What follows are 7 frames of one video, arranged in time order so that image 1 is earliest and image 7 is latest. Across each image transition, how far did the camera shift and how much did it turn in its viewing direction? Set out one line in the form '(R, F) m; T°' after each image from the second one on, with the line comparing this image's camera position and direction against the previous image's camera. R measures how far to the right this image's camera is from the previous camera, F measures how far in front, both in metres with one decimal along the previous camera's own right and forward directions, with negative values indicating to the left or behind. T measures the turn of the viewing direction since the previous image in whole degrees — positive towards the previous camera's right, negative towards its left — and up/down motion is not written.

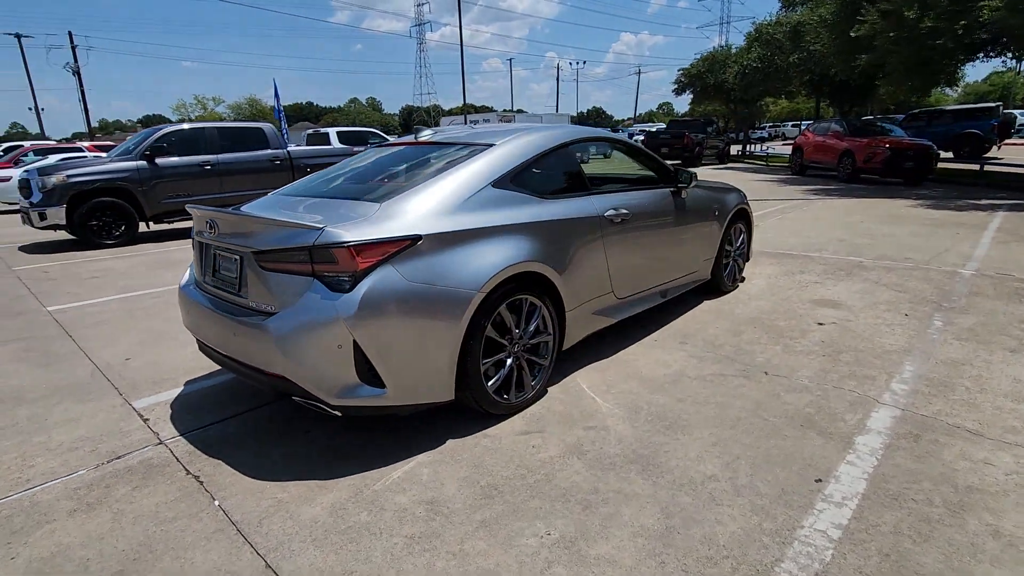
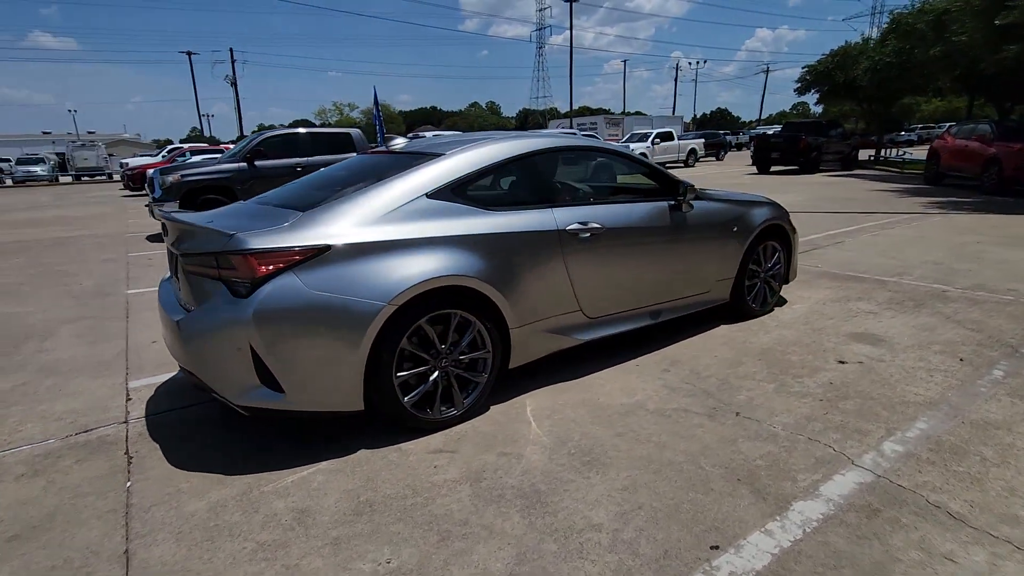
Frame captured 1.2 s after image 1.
(+1.1, +0.2) m; -12°
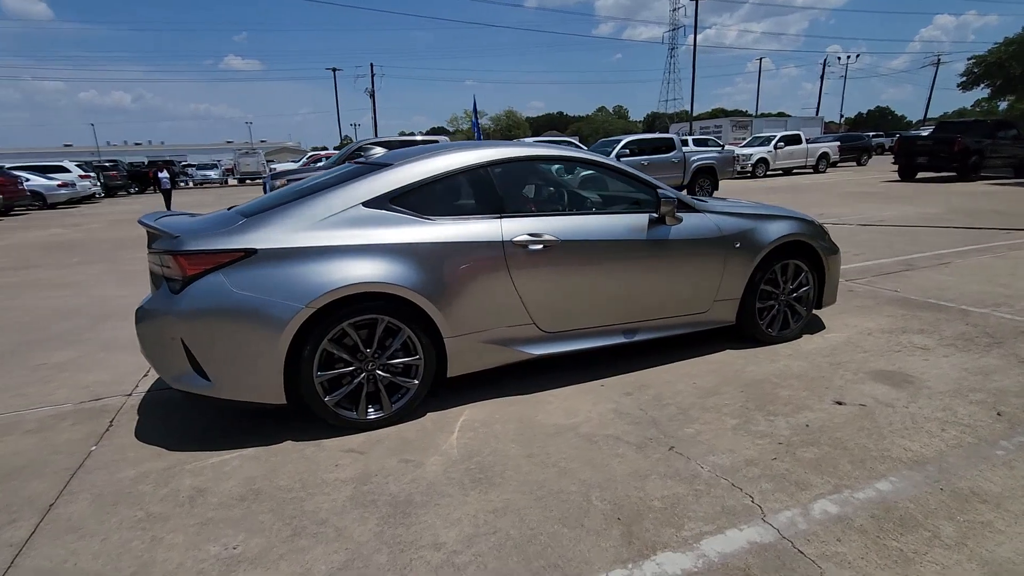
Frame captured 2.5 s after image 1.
(+1.2, +0.2) m; -13°
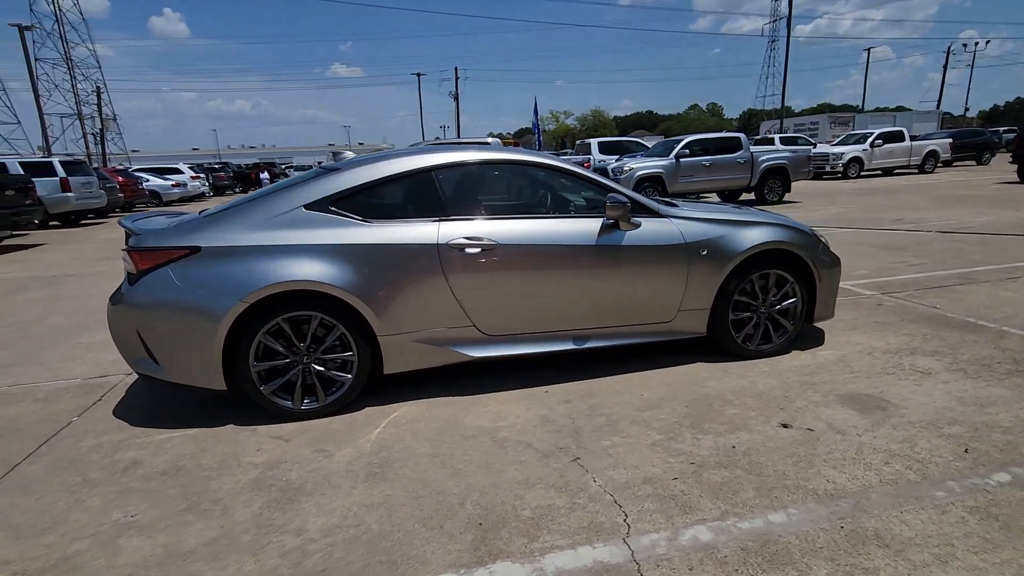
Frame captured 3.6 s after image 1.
(+1.0, 0.0) m; -9°
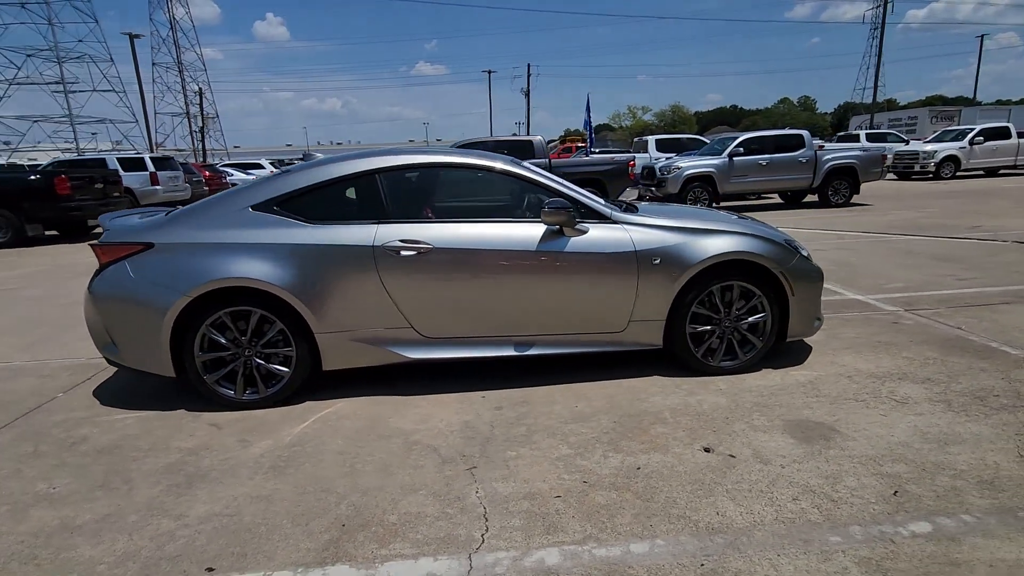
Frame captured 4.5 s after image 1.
(+1.0, +0.1) m; -8°
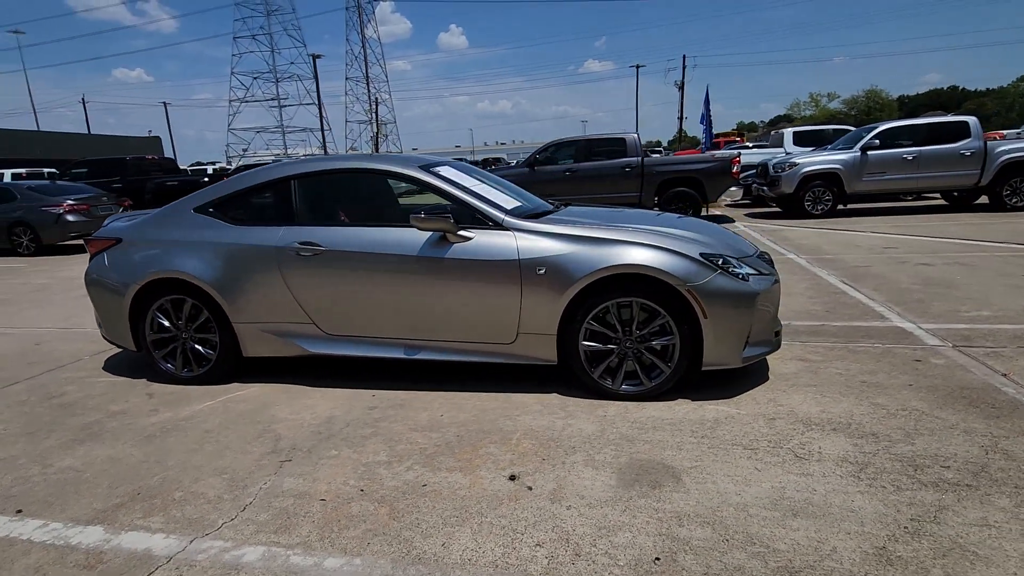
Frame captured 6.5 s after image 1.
(+1.9, +0.3) m; -16°
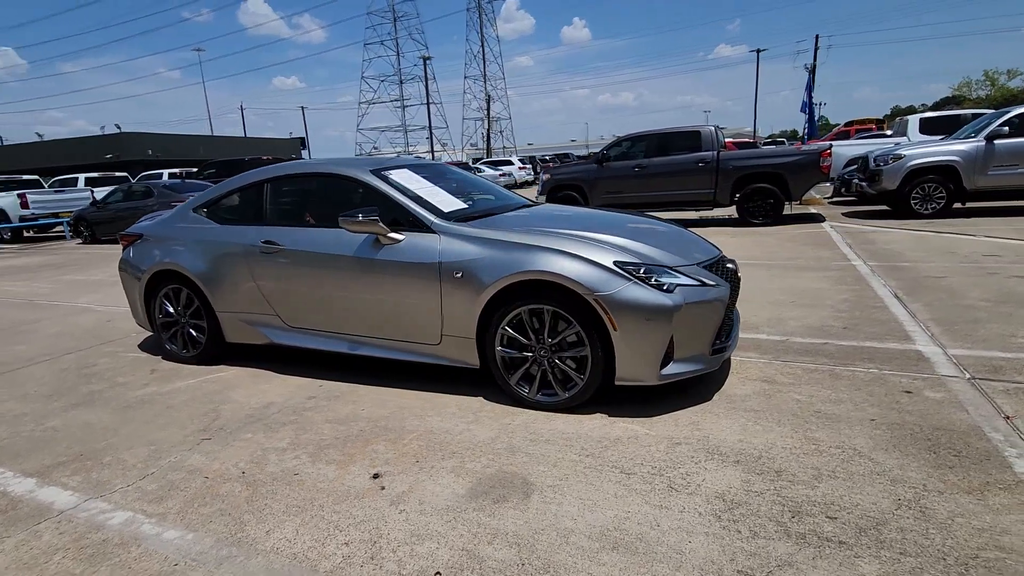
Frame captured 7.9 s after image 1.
(+1.3, +0.1) m; -12°
